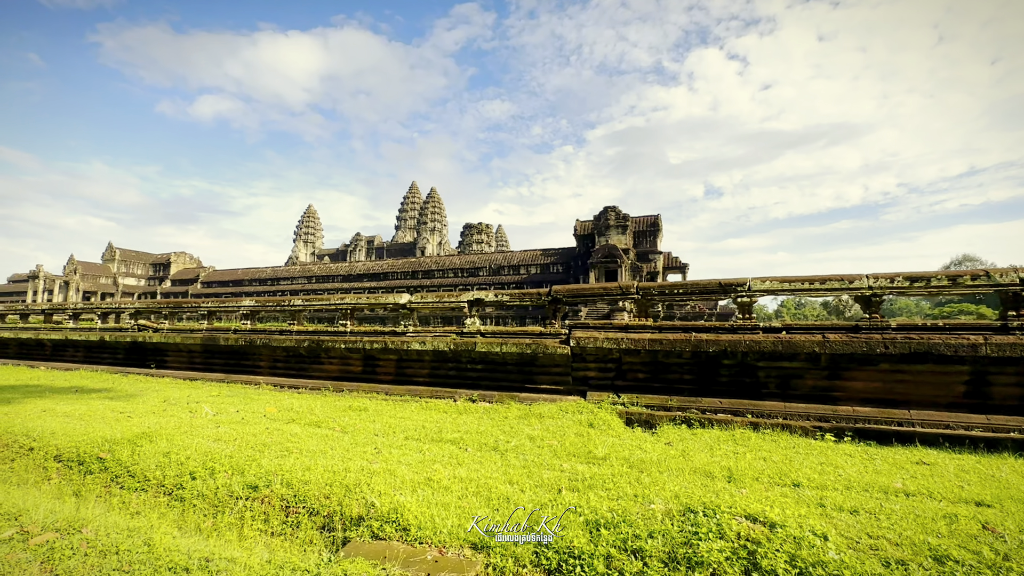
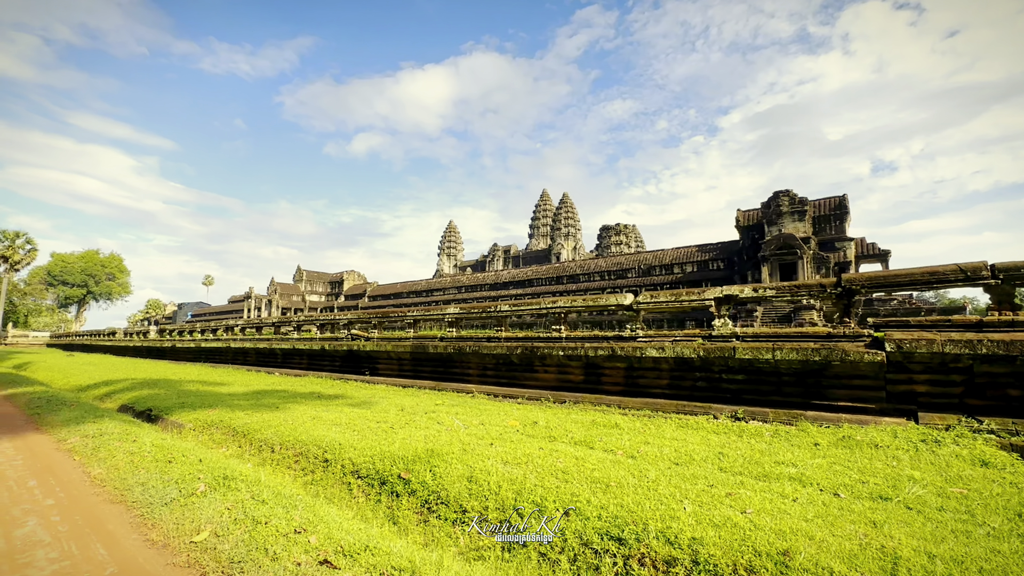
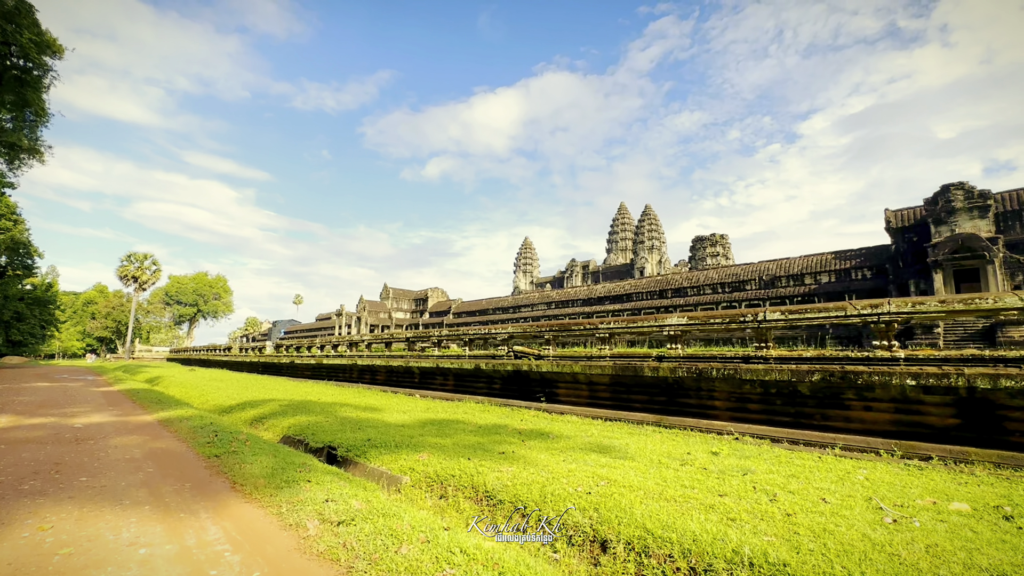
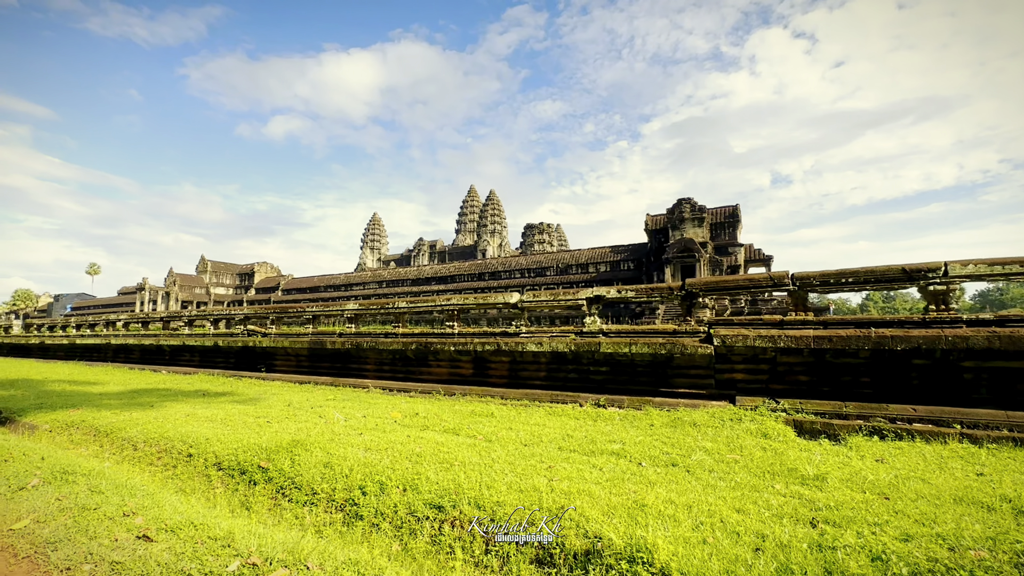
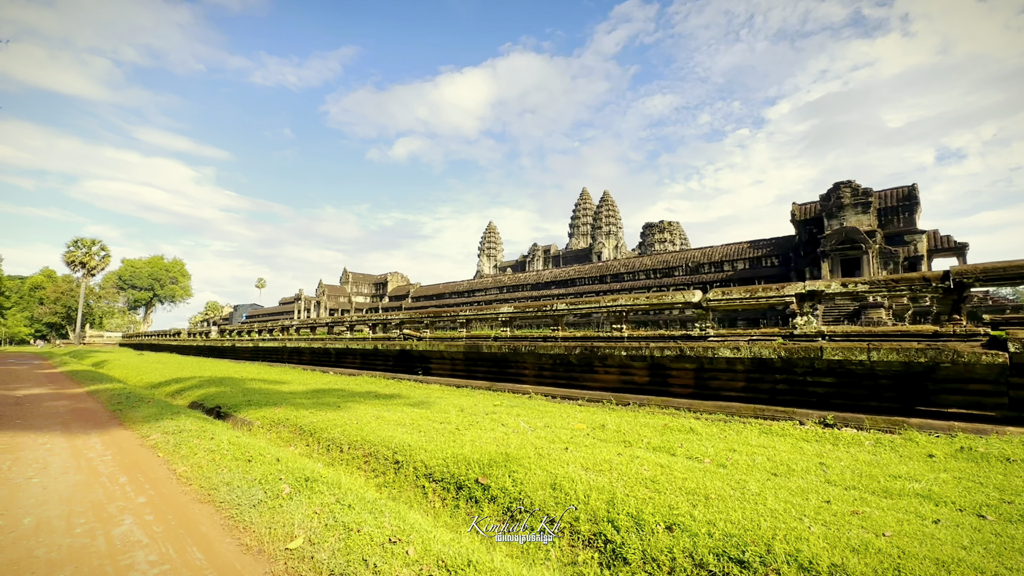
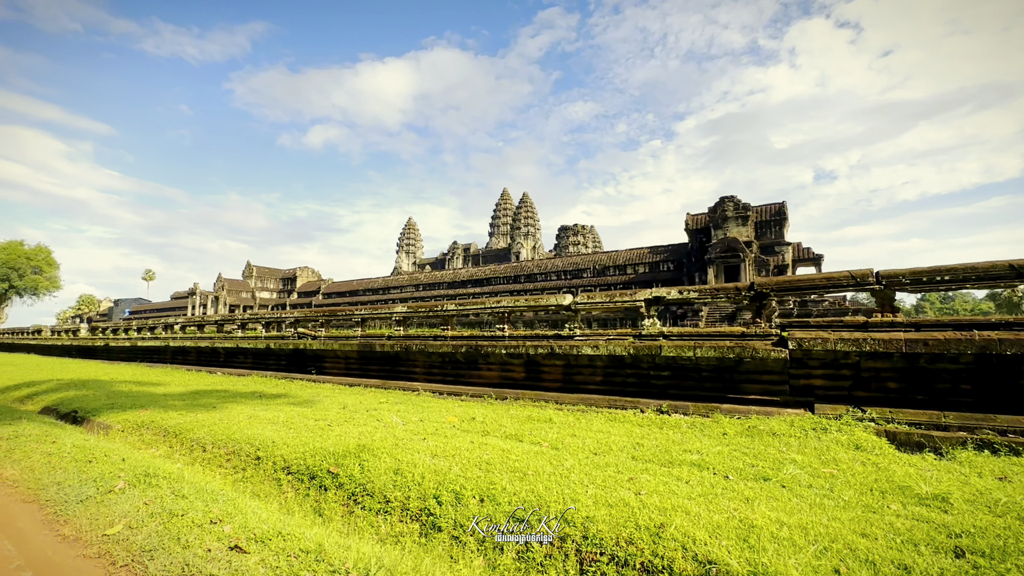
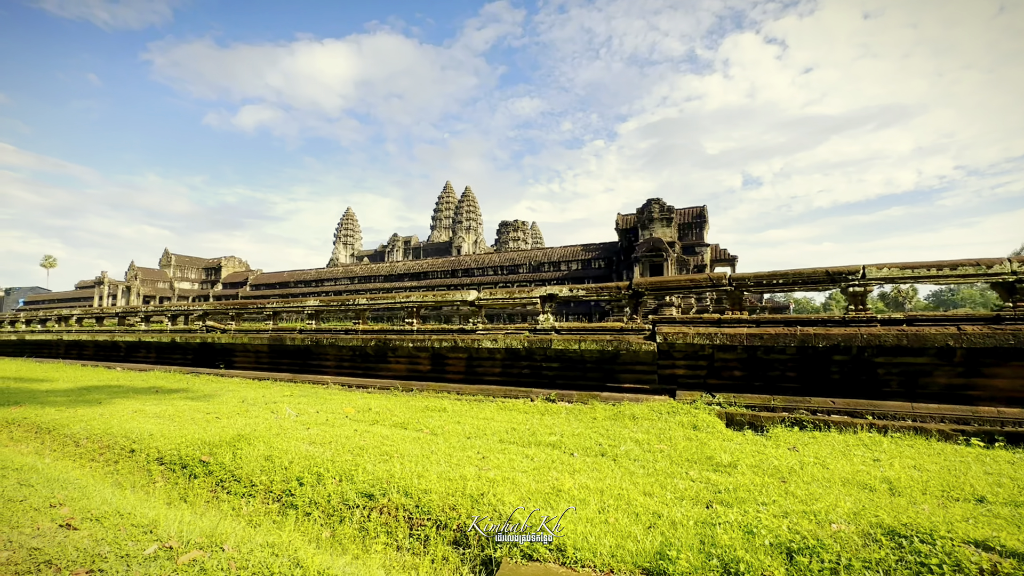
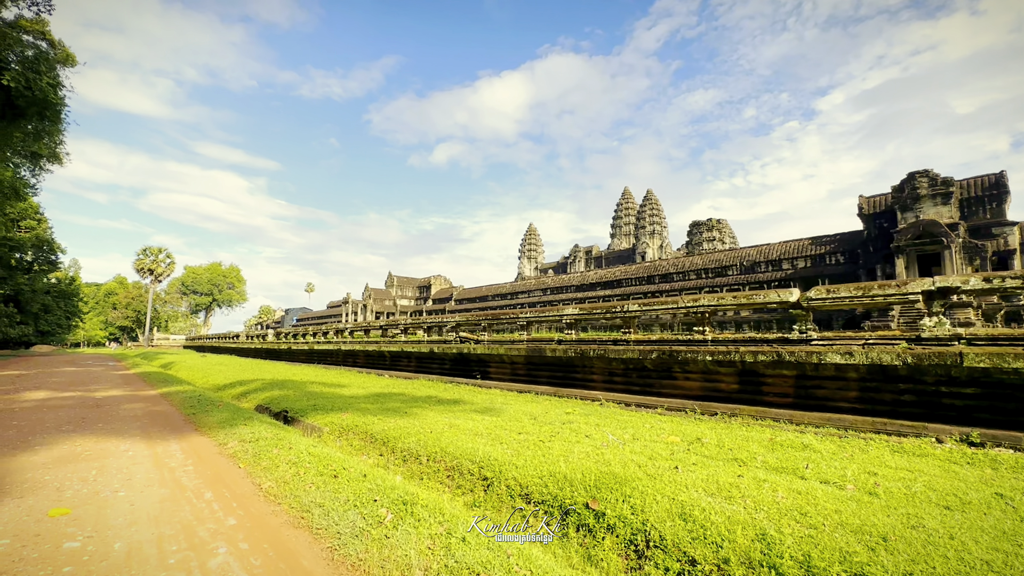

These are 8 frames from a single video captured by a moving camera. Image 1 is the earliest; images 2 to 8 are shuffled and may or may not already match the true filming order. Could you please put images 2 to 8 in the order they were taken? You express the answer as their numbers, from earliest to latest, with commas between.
7, 4, 6, 2, 5, 8, 3
